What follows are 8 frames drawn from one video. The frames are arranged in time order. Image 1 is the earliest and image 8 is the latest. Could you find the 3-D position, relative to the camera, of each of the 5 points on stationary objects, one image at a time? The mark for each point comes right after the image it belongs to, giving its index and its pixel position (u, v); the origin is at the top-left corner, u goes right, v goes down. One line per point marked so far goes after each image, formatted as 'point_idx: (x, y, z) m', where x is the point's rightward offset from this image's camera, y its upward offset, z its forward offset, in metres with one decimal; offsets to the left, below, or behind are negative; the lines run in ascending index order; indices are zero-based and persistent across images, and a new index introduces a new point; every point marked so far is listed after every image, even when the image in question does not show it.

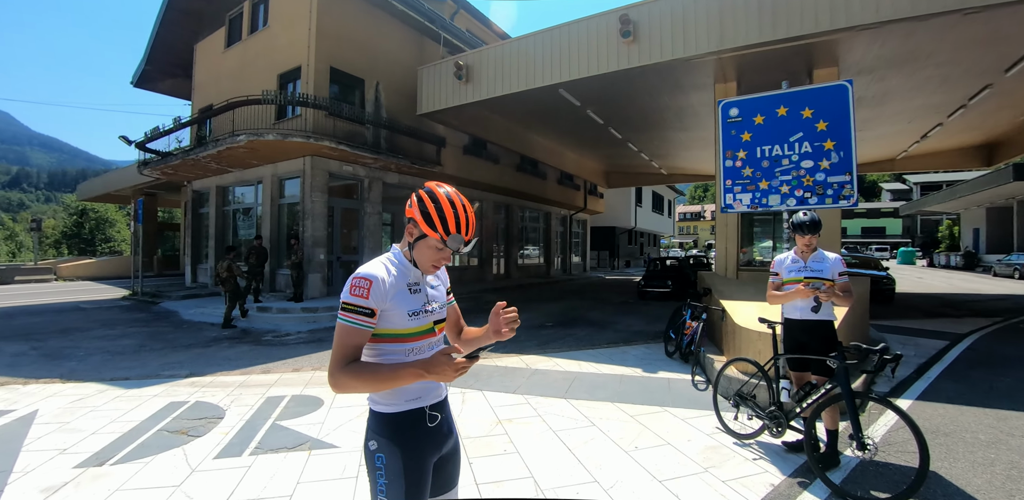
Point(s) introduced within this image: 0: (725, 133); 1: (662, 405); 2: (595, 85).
0: (+2.6, +1.4, +5.1) m
1: (+1.8, -1.8, +4.9) m
2: (+2.0, +3.8, +10.0) m
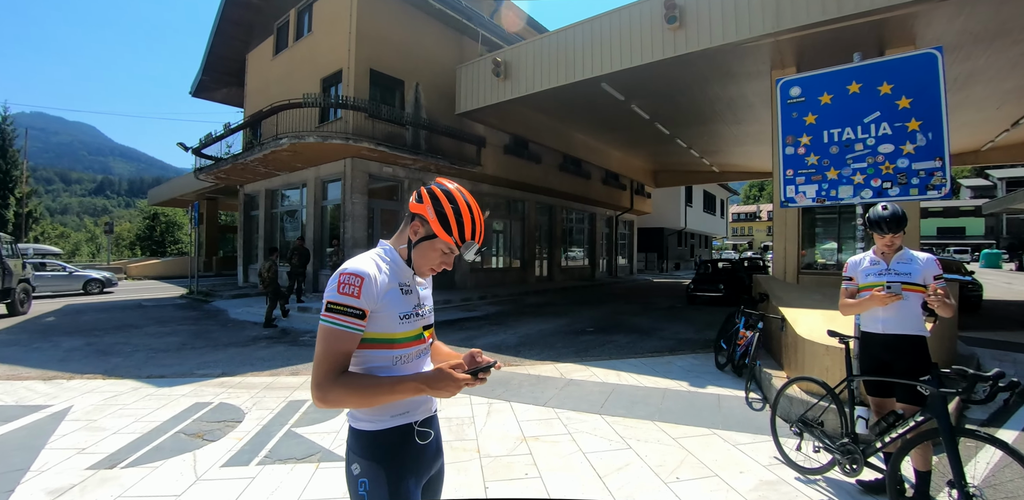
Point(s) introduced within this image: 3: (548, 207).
0: (+2.9, +1.4, +4.5) m
1: (+2.0, -1.8, +4.3) m
2: (+2.8, +3.8, +9.4) m
3: (+1.2, +2.1, +19.5) m
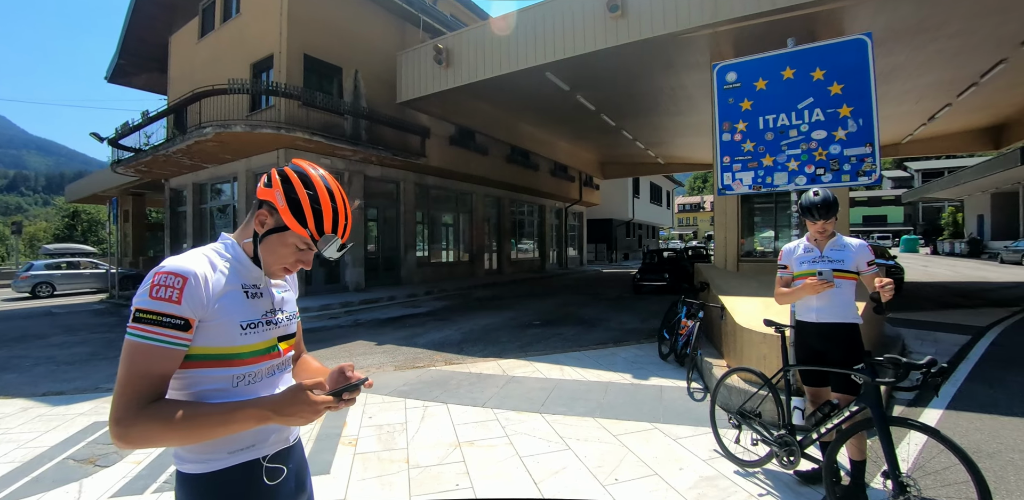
0: (+2.2, +1.5, +4.4) m
1: (+1.4, -1.7, +4.1) m
2: (+1.5, +4.0, +9.2) m
3: (-1.0, +2.4, +19.2) m
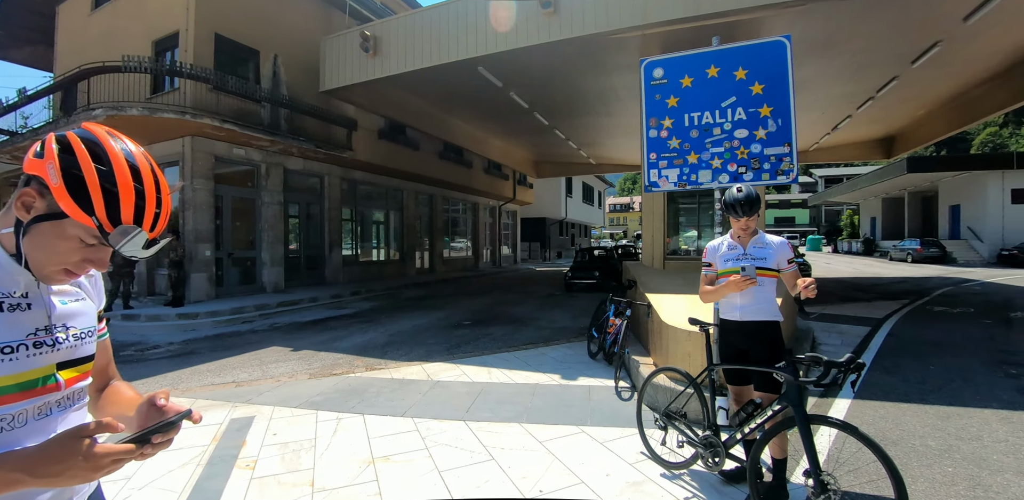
0: (+1.4, +1.6, +4.3) m
1: (+0.6, -1.6, +3.9) m
2: (0.0, +4.0, +9.0) m
3: (-3.8, +2.4, +18.5) m
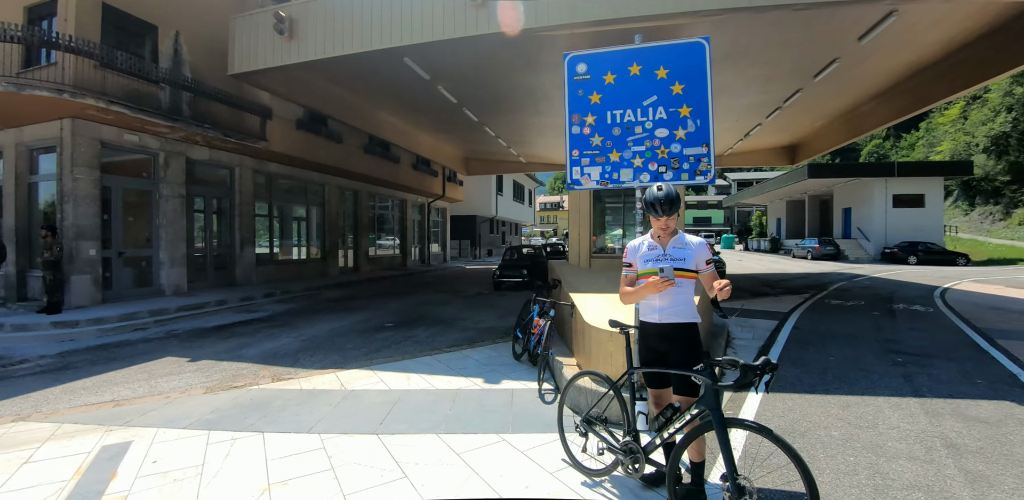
0: (+0.6, +1.6, +4.2) m
1: (-0.1, -1.6, +3.7) m
2: (-1.4, +4.0, +8.6) m
3: (-6.6, +2.4, +17.5) m
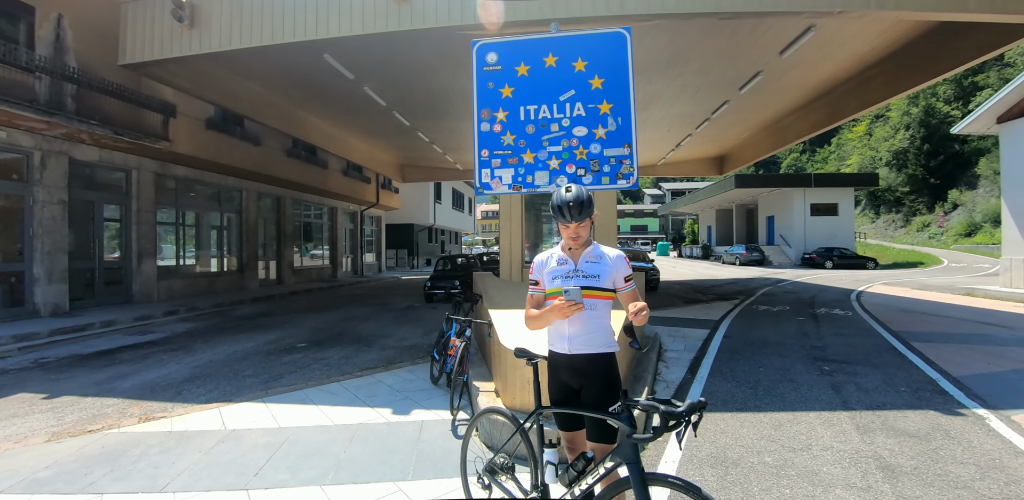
0: (-0.2, +1.5, +3.7) m
1: (-0.8, -1.7, +3.1) m
2: (-2.8, +3.8, +8.0) m
3: (-8.9, +2.0, +16.1) m
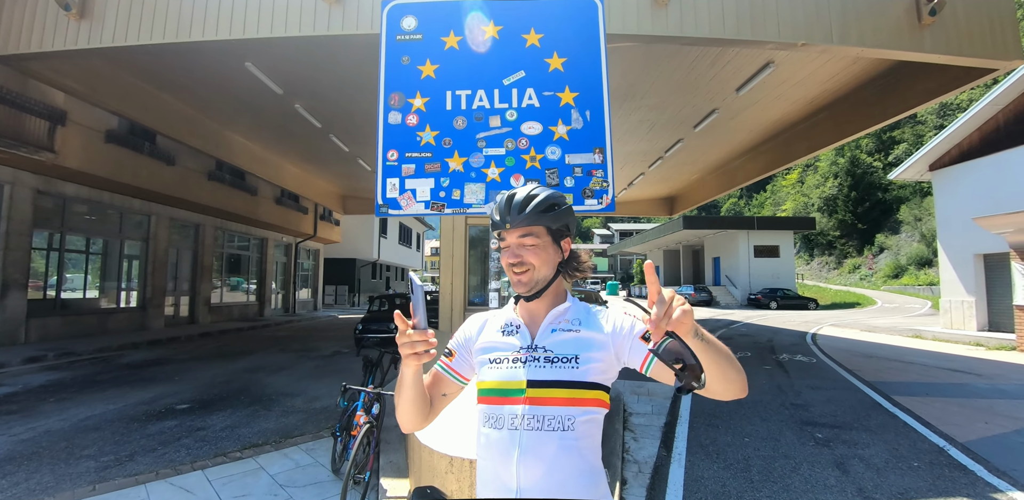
0: (-0.7, +1.2, +2.9) m
1: (-1.2, -1.9, +2.0) m
2: (-3.6, +3.2, +7.0) m
3: (-10.6, +0.8, +14.3) m
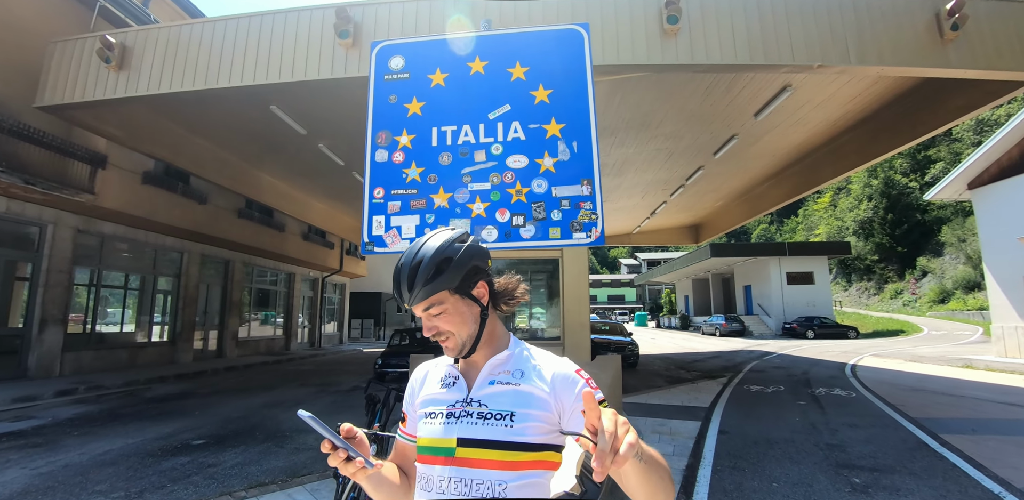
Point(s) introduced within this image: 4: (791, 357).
0: (-0.7, +1.0, +3.0) m
1: (-1.3, -2.1, +1.9) m
2: (-3.4, +2.6, +7.4) m
3: (-10.0, -0.4, +14.8) m
4: (+9.0, -3.4, +13.6) m
